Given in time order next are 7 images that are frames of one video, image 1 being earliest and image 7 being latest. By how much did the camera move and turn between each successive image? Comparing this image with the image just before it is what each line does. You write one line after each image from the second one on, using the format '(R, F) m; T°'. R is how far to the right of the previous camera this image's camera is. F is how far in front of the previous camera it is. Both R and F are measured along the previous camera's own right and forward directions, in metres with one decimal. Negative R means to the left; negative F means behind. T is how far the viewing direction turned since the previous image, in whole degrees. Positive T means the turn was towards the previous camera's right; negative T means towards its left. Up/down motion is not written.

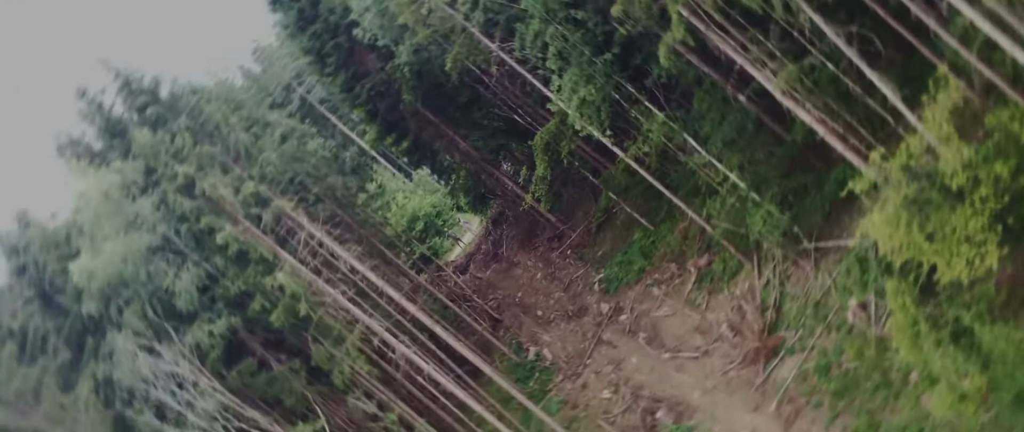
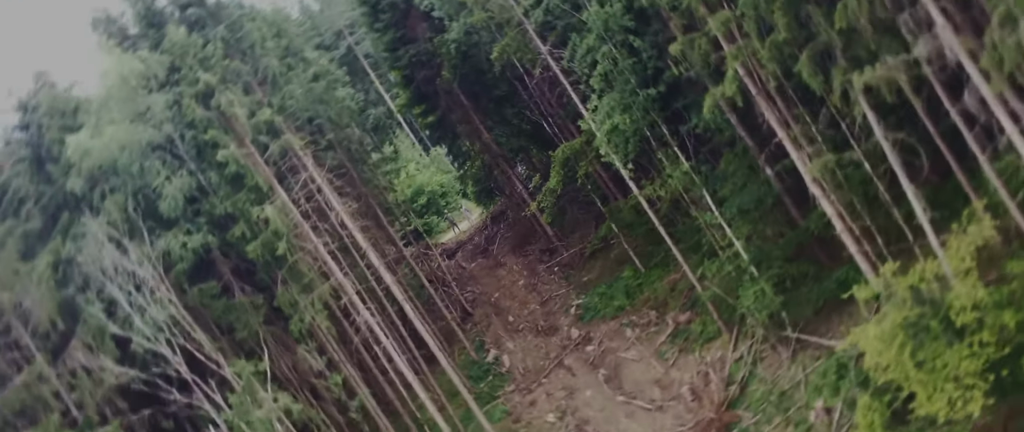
(0.0, +0.2) m; 0°
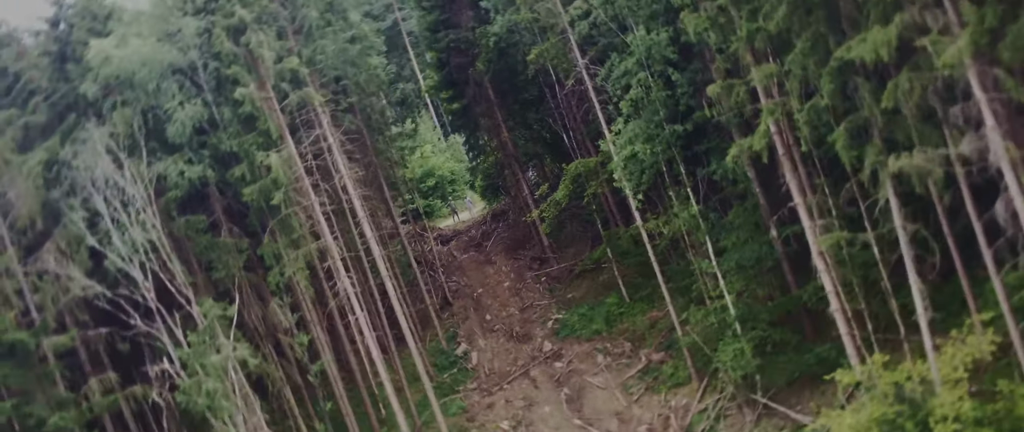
(0.0, +0.2) m; 0°
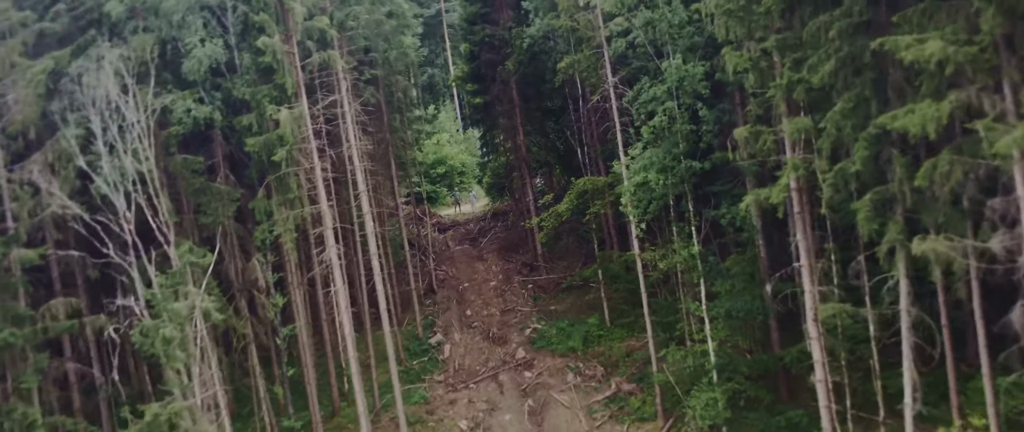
(0.0, +0.3) m; 0°
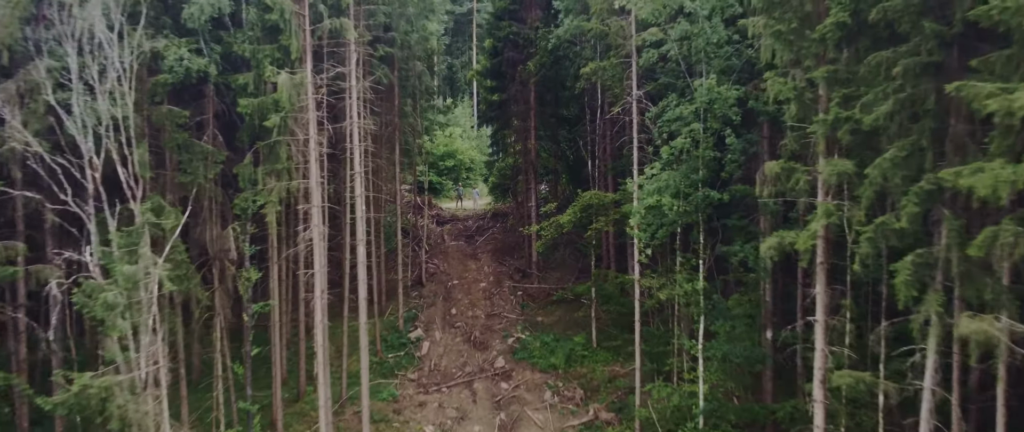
(0.0, +0.9) m; 0°
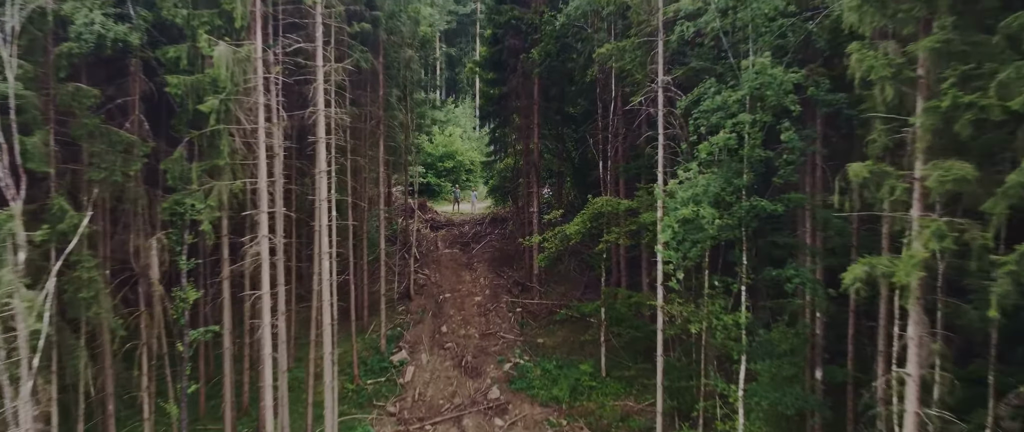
(+0.1, +2.6) m; 0°
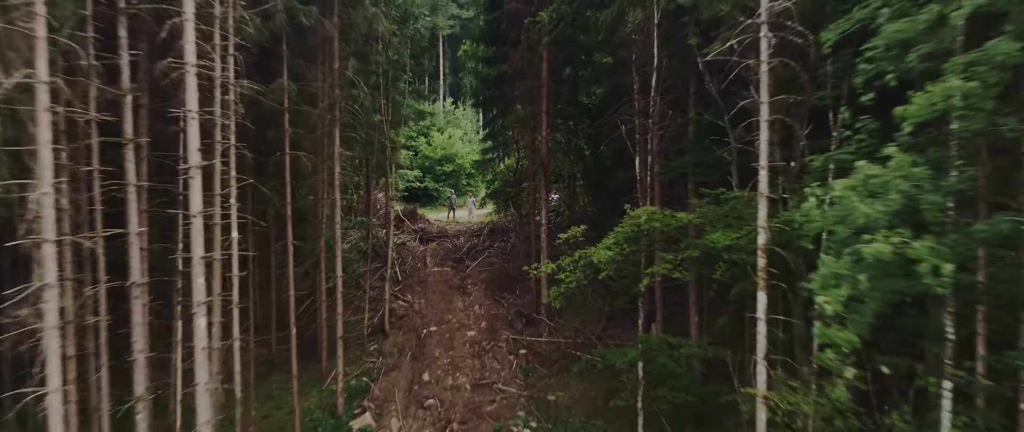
(+0.1, +5.0) m; 0°
